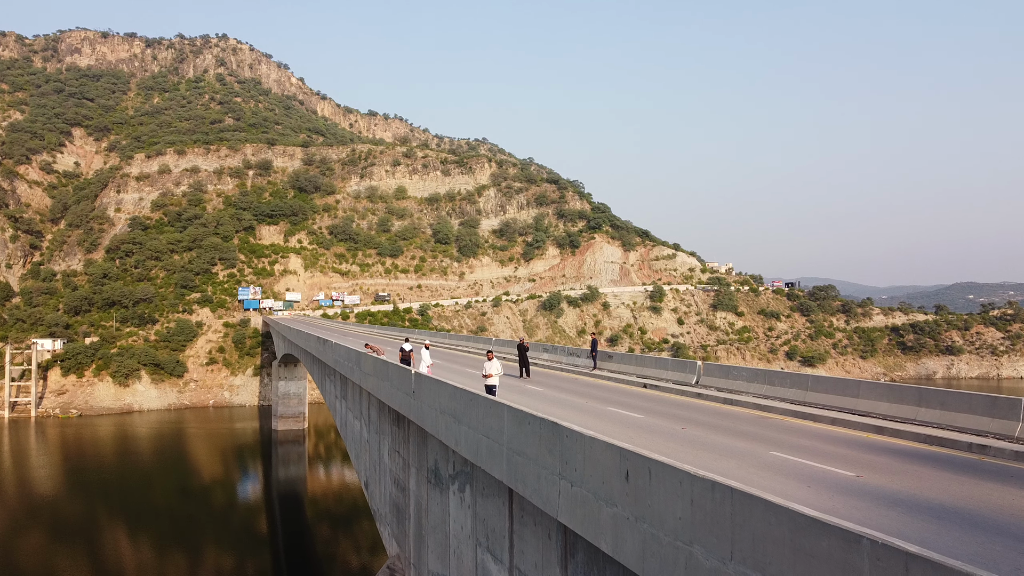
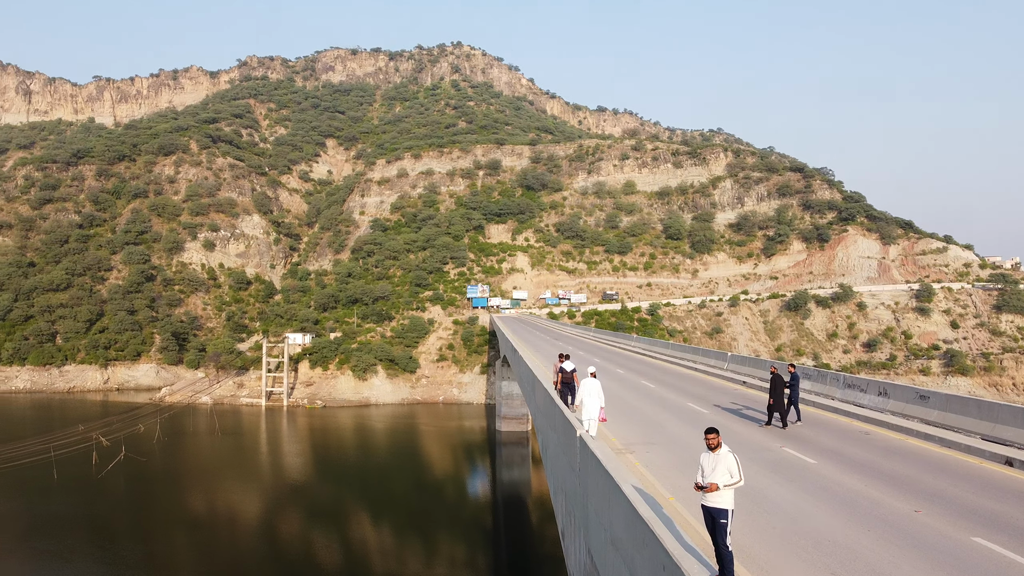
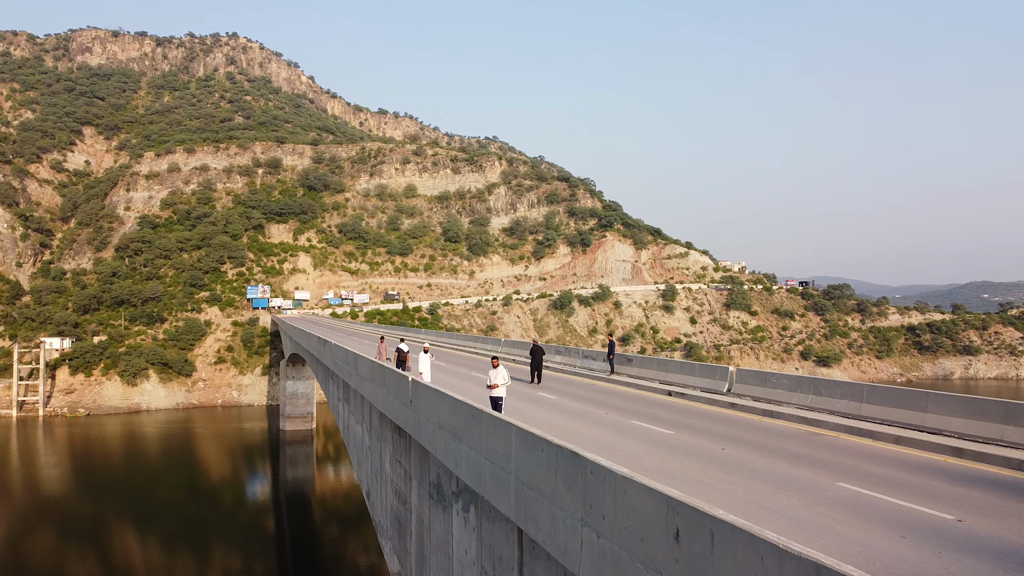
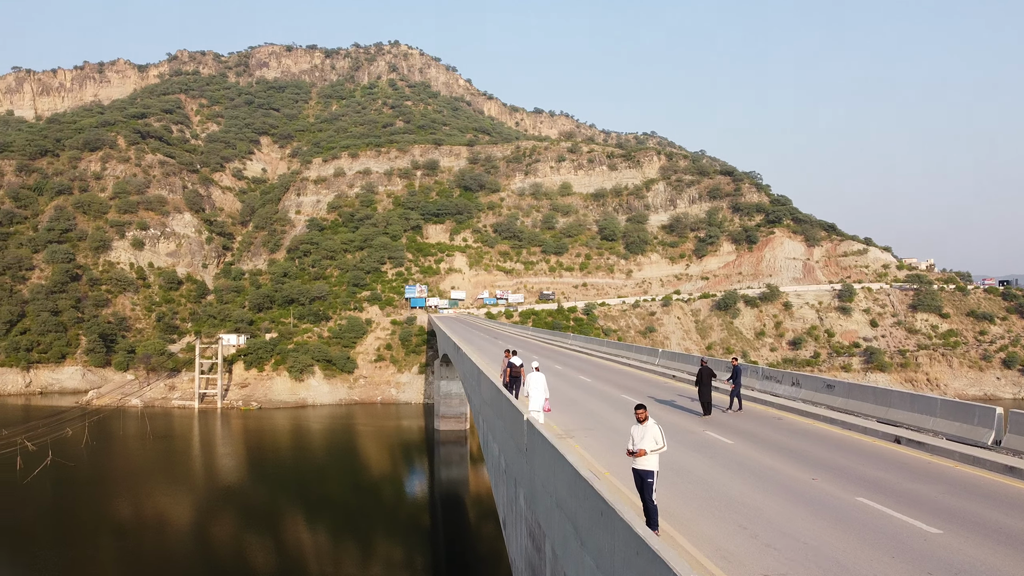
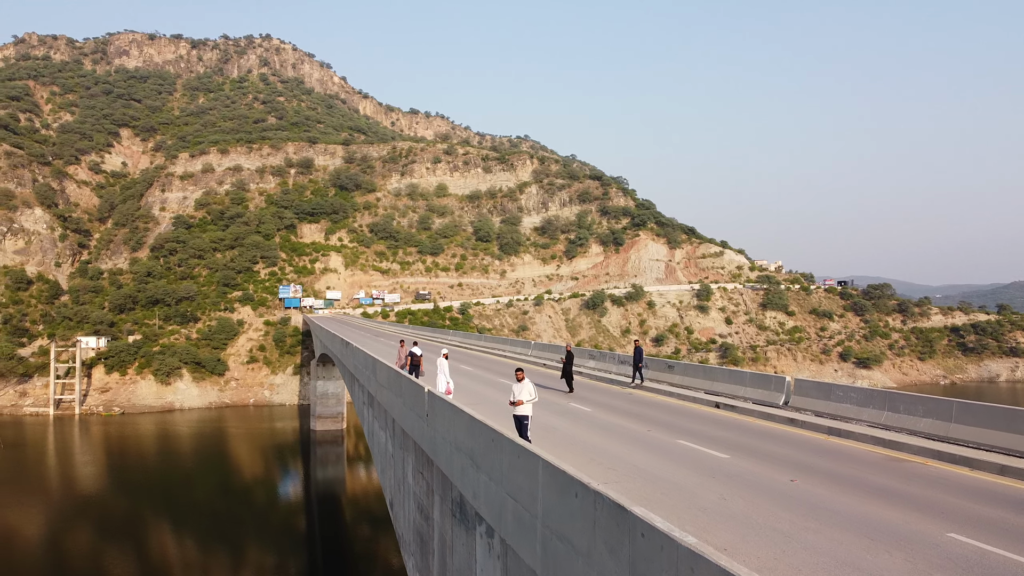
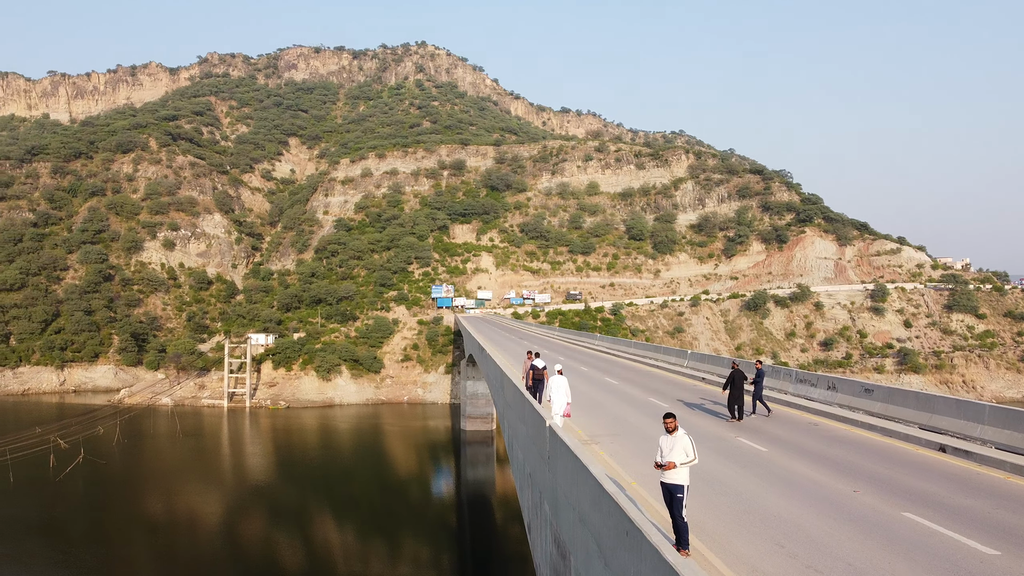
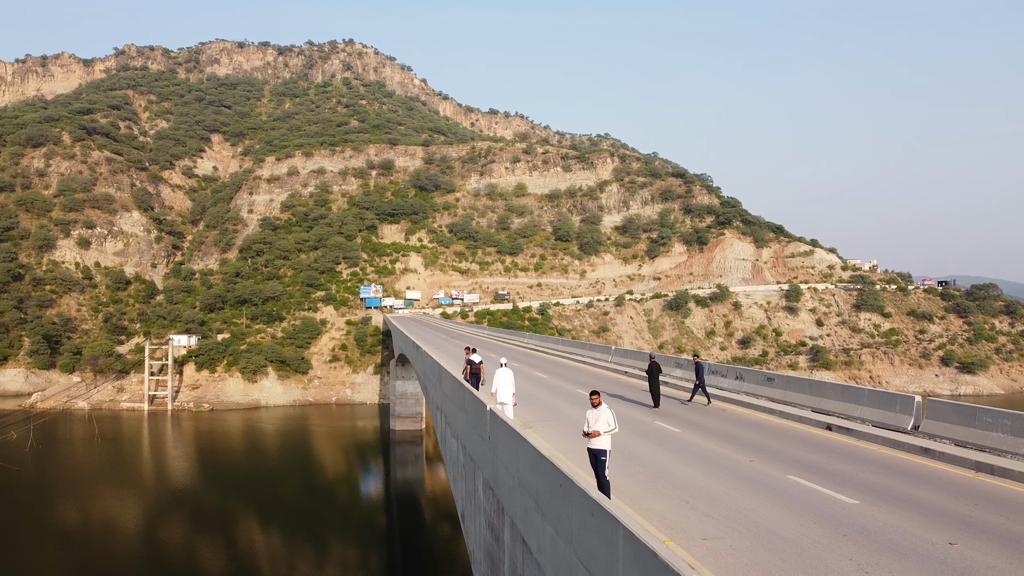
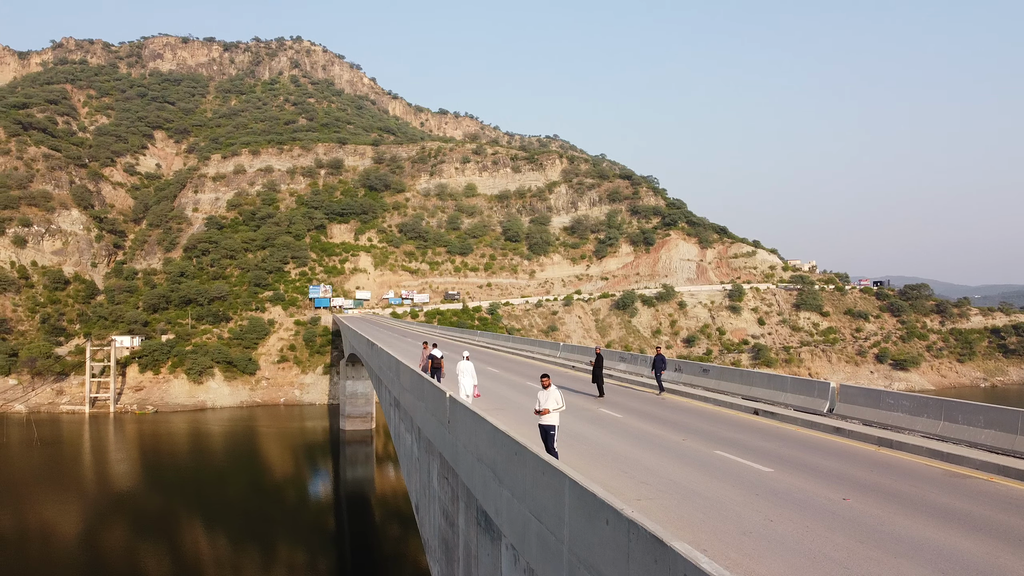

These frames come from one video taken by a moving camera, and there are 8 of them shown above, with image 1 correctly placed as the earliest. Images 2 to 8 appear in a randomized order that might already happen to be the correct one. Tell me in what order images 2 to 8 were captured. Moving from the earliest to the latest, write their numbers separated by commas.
3, 5, 8, 7, 4, 6, 2
